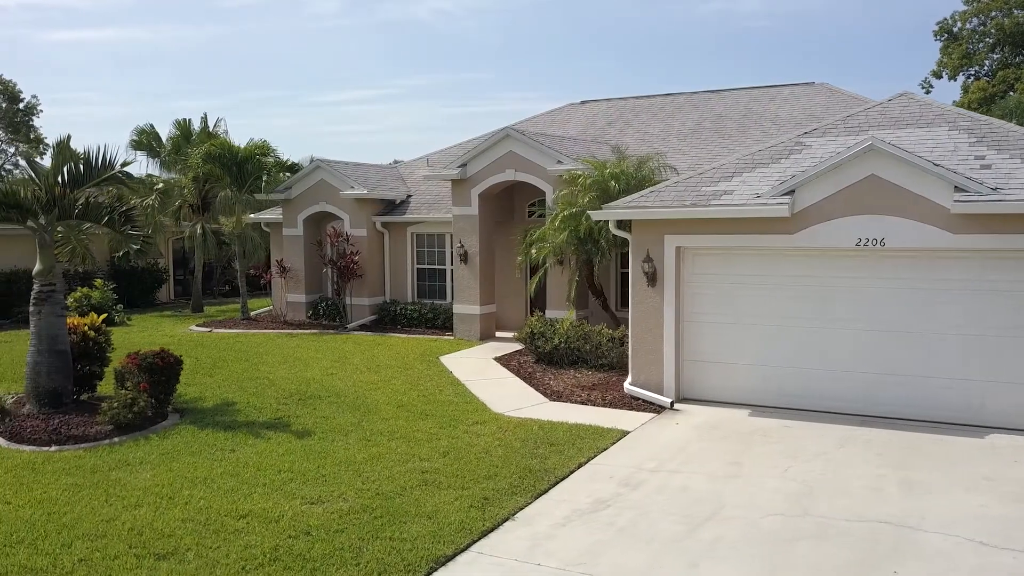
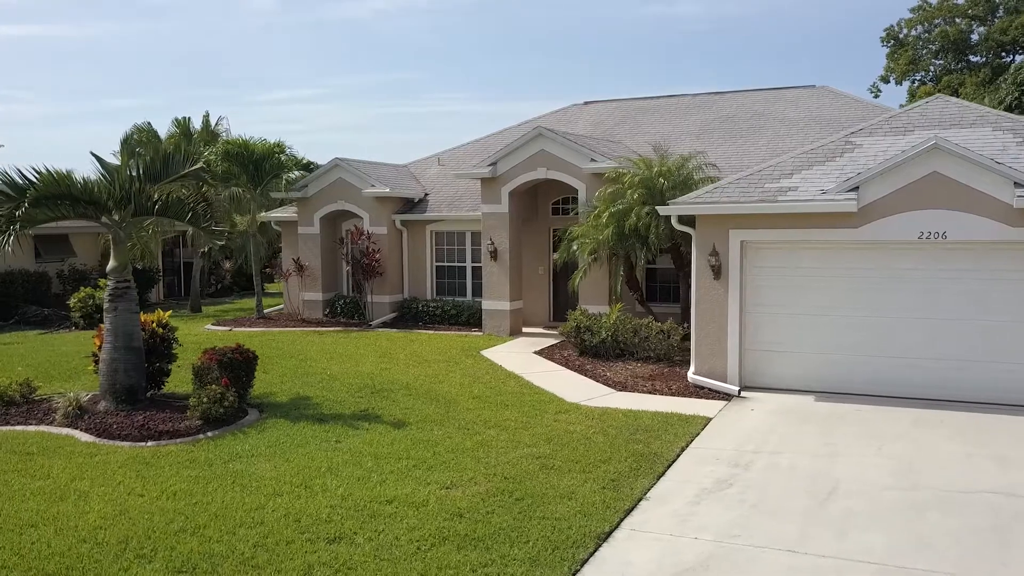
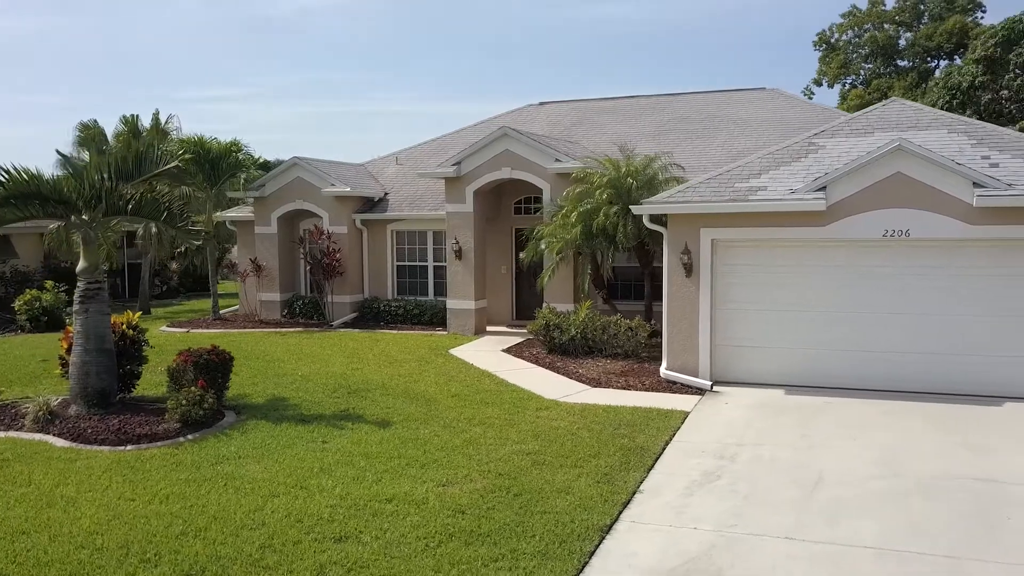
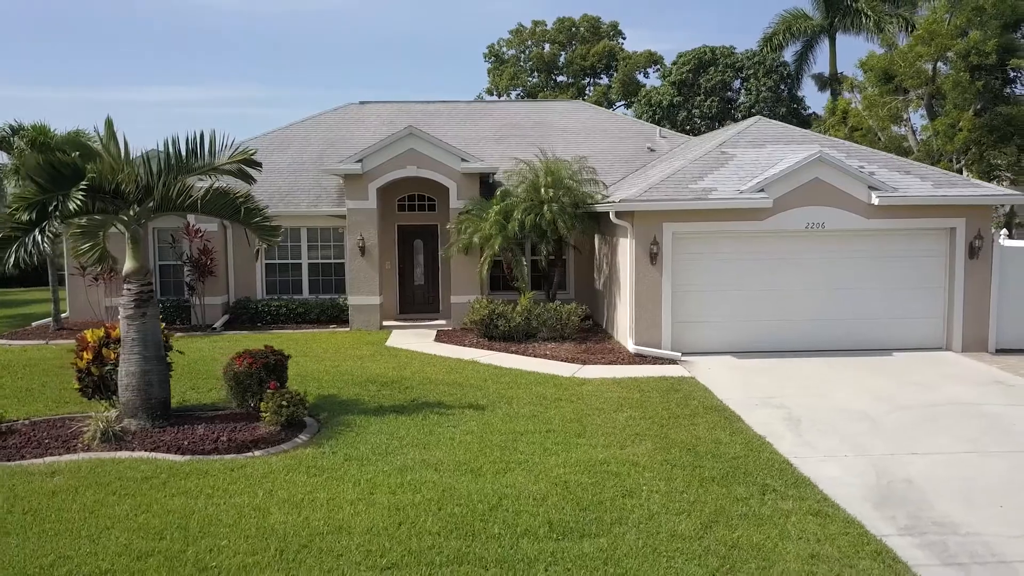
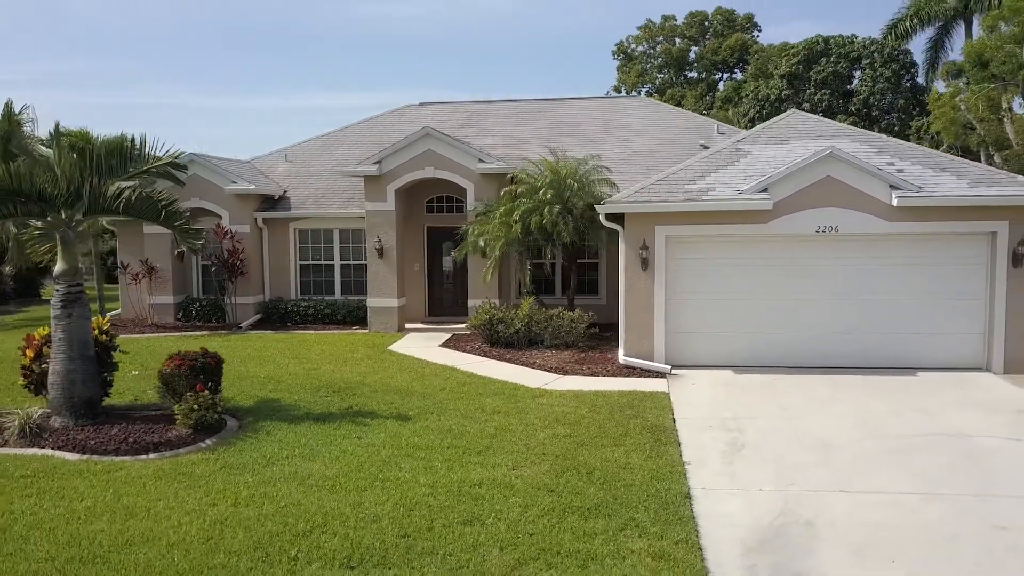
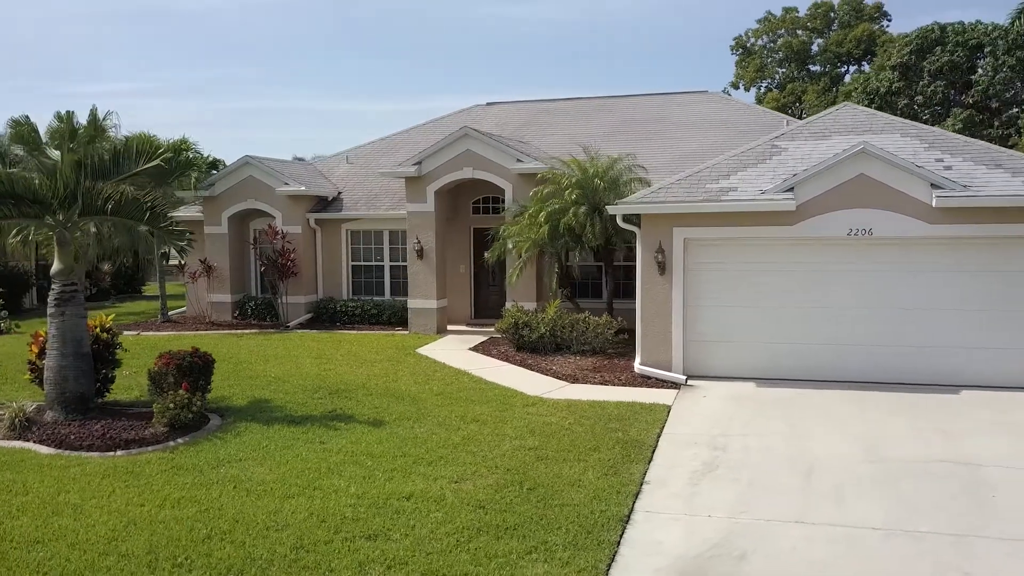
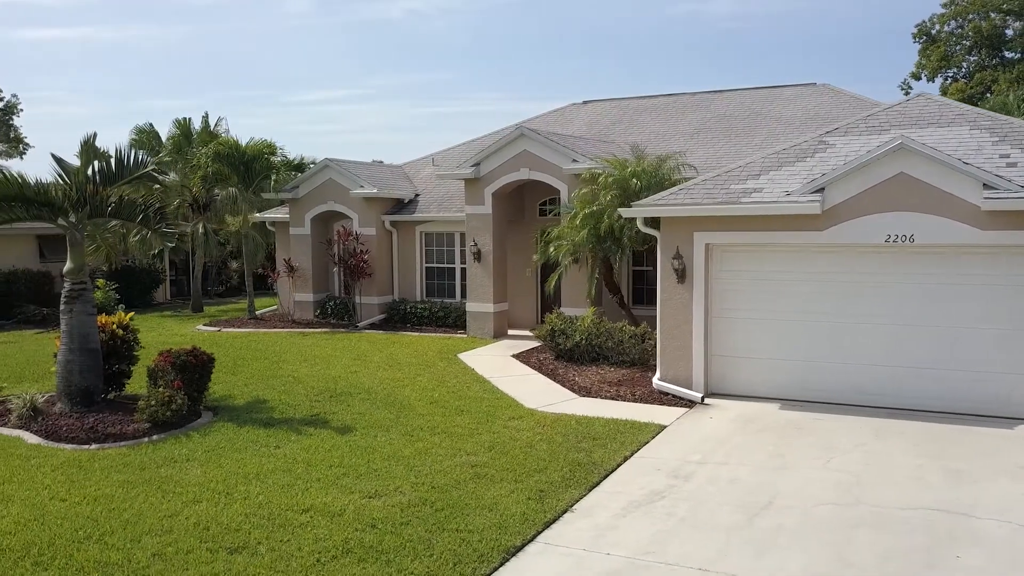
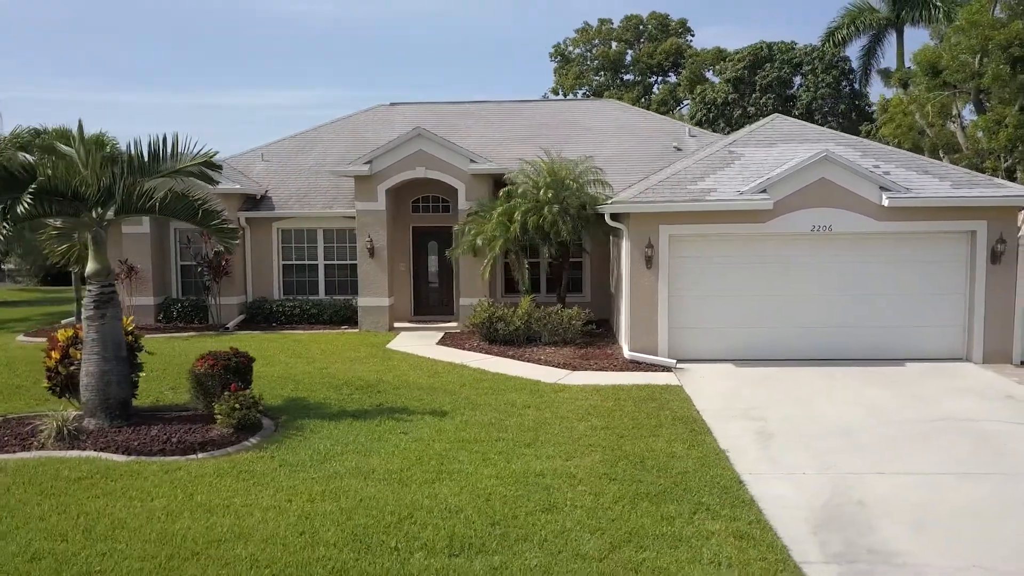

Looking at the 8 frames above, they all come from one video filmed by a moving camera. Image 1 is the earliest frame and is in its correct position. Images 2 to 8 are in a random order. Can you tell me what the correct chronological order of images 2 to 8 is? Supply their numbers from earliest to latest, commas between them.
7, 2, 3, 6, 5, 8, 4
